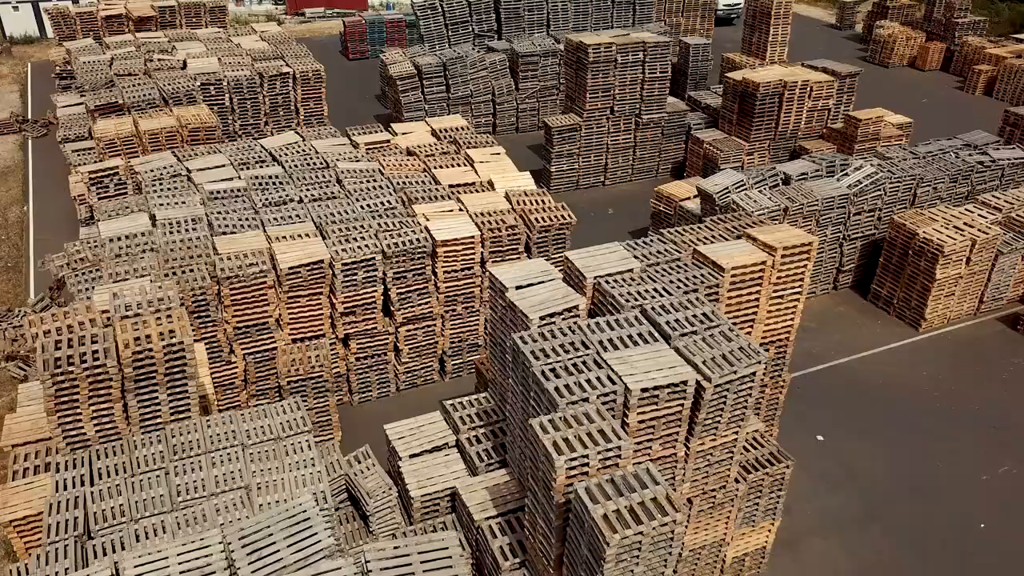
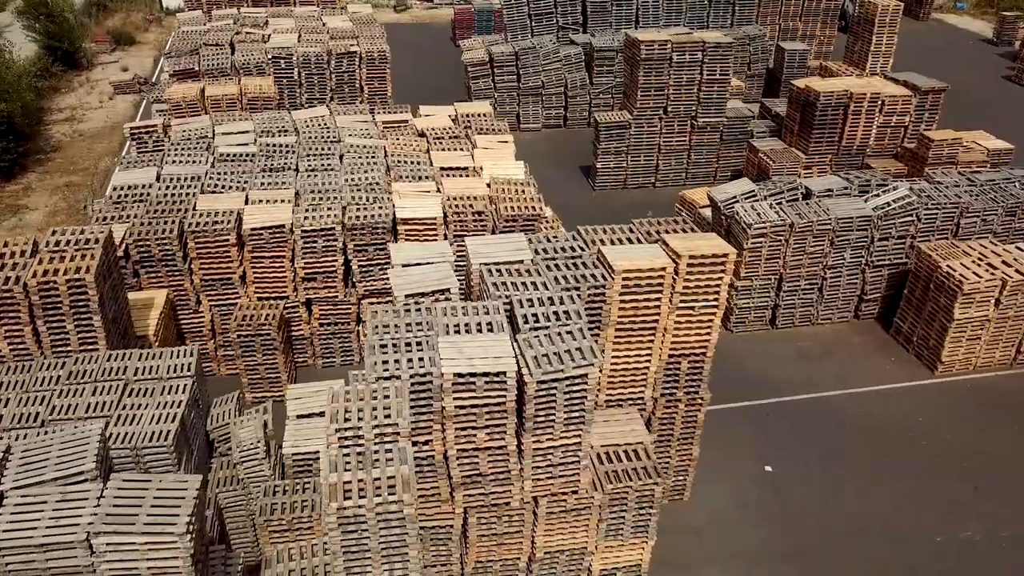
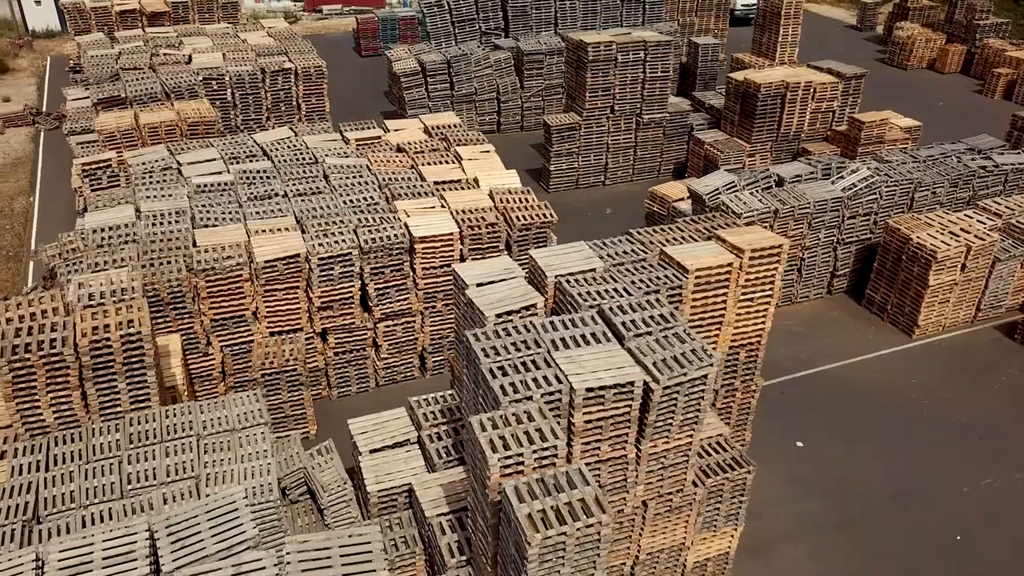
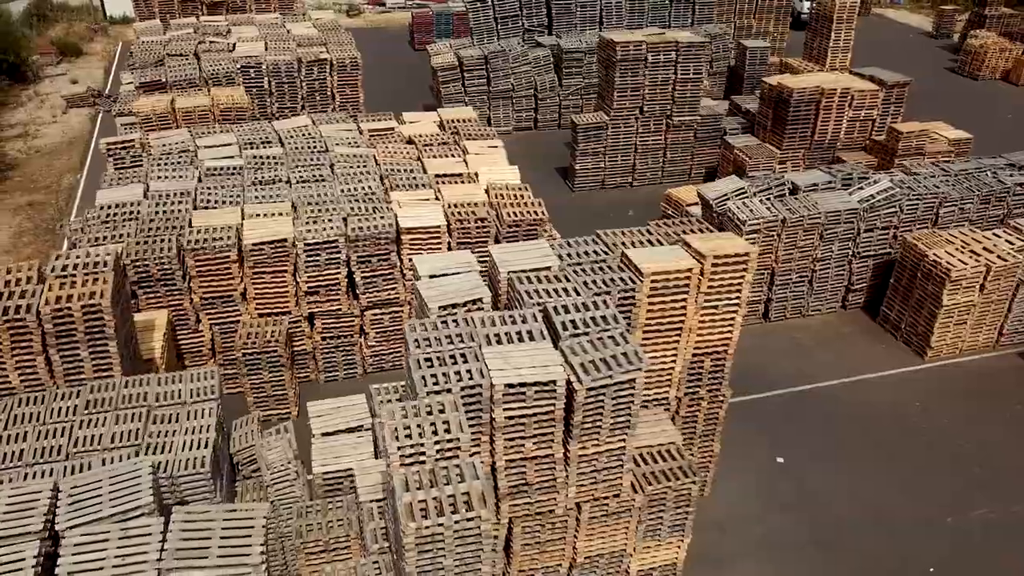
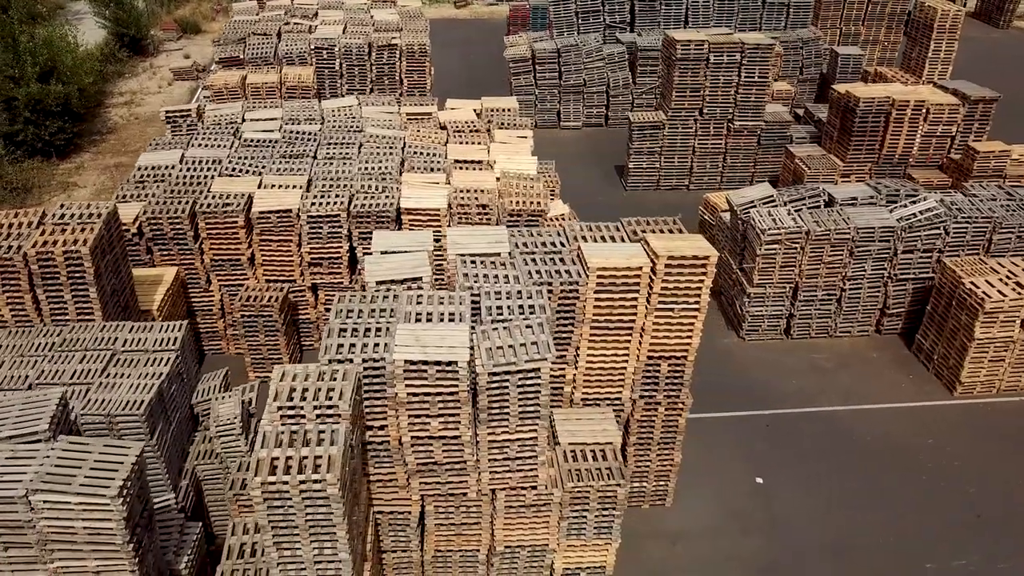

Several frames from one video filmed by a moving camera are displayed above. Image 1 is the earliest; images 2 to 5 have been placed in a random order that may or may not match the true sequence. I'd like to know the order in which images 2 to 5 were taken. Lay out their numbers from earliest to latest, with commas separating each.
3, 4, 2, 5
